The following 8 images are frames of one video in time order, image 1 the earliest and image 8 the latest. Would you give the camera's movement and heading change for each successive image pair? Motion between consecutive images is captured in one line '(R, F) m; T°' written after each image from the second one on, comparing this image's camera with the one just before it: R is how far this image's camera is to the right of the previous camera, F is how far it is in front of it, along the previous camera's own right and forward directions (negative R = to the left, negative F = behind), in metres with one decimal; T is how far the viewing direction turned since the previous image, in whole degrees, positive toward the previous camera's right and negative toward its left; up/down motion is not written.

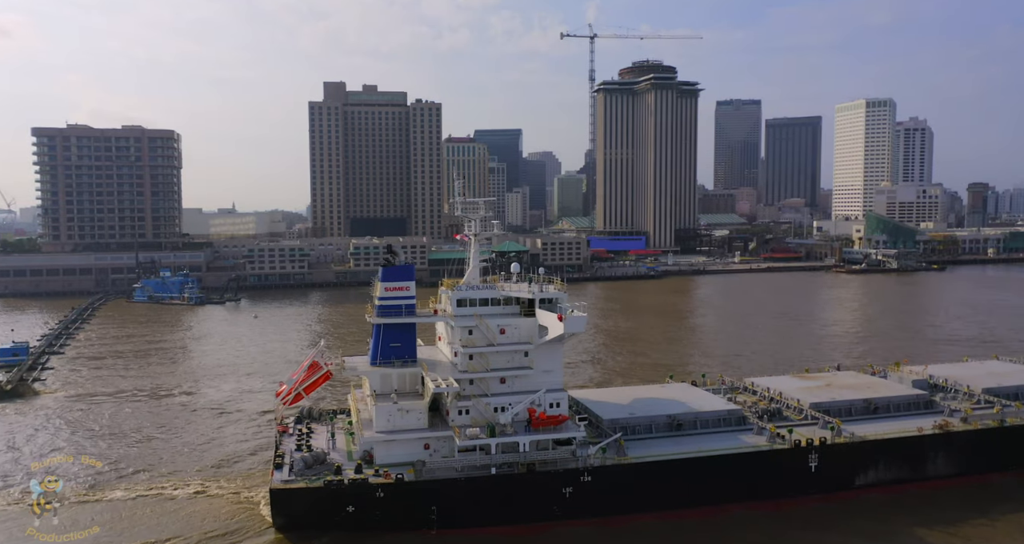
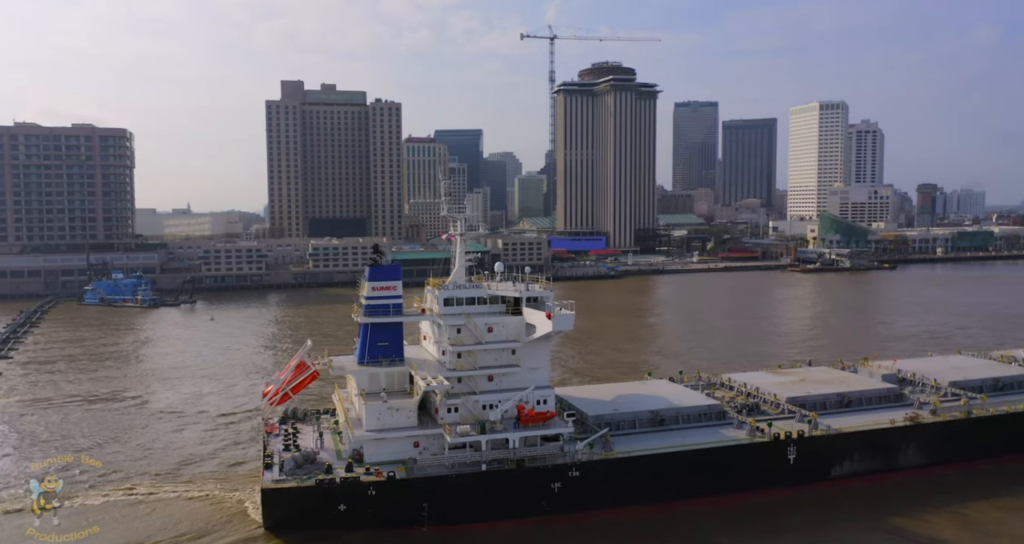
(-0.3, -0.1) m; +3°
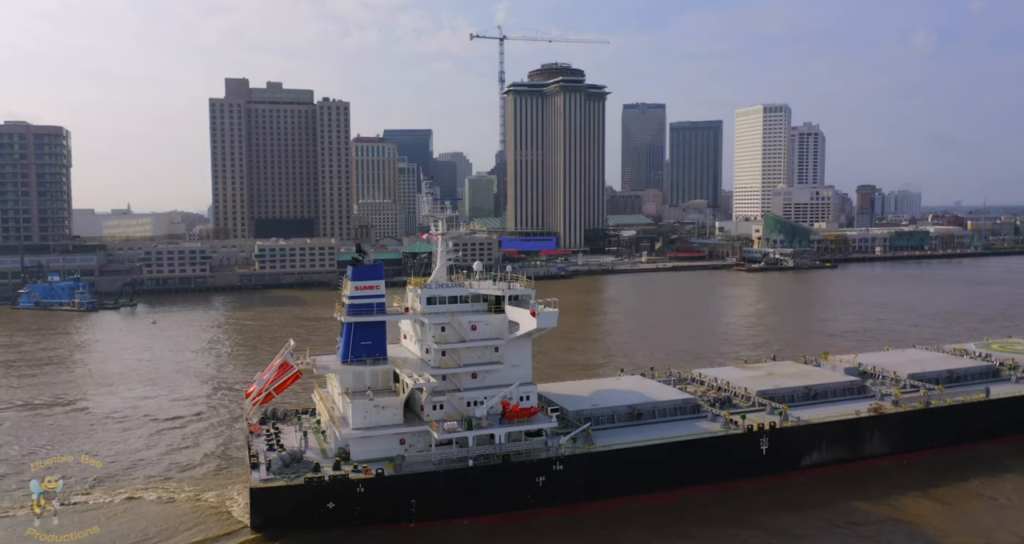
(-0.4, -0.2) m; +3°
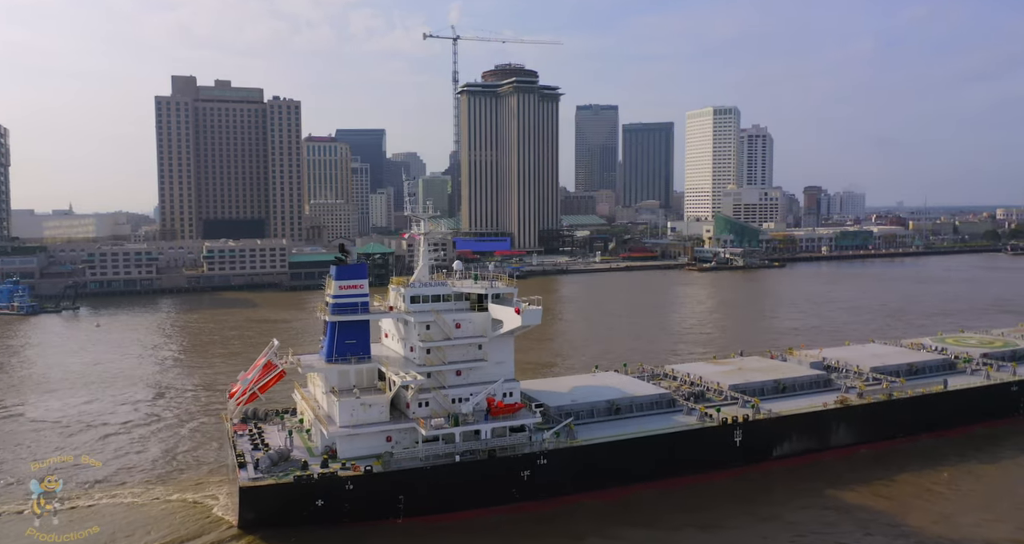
(-0.4, -0.2) m; +3°
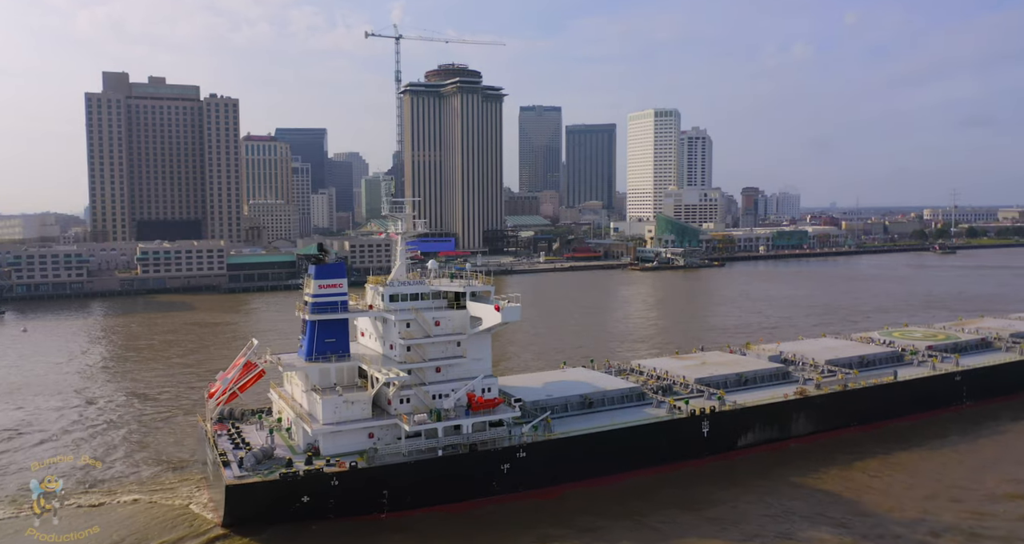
(-0.4, -0.3) m; +4°
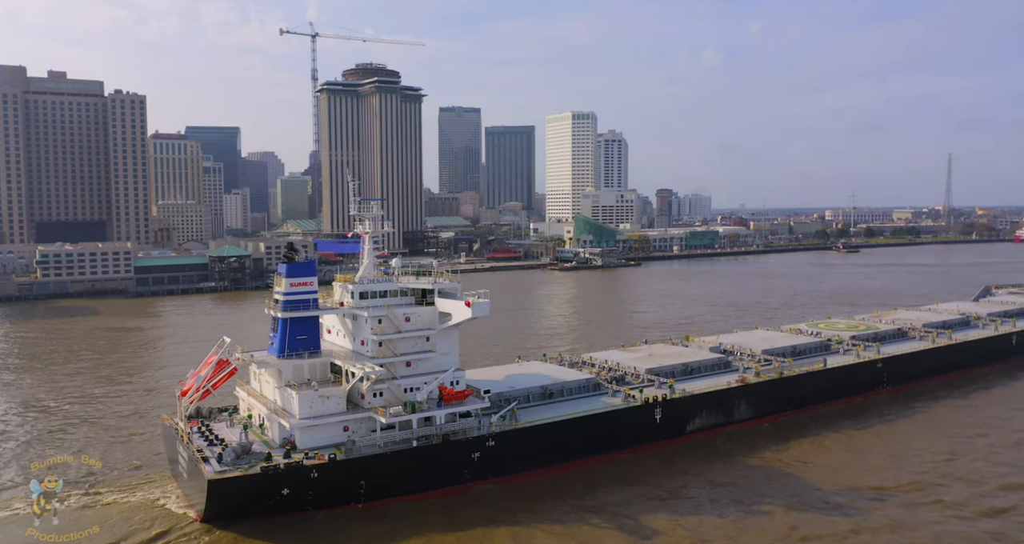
(-0.7, -0.5) m; +6°
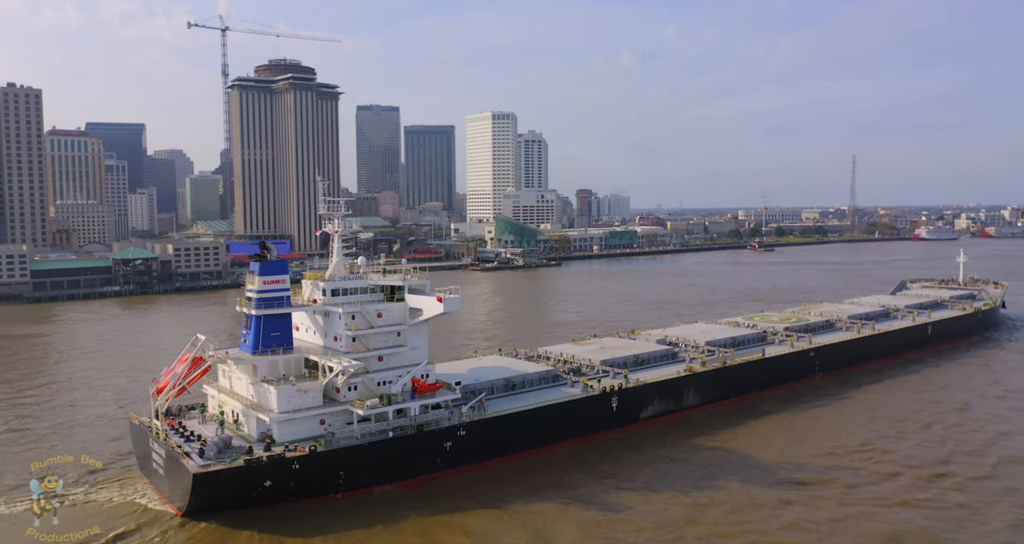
(-0.7, -0.6) m; +5°
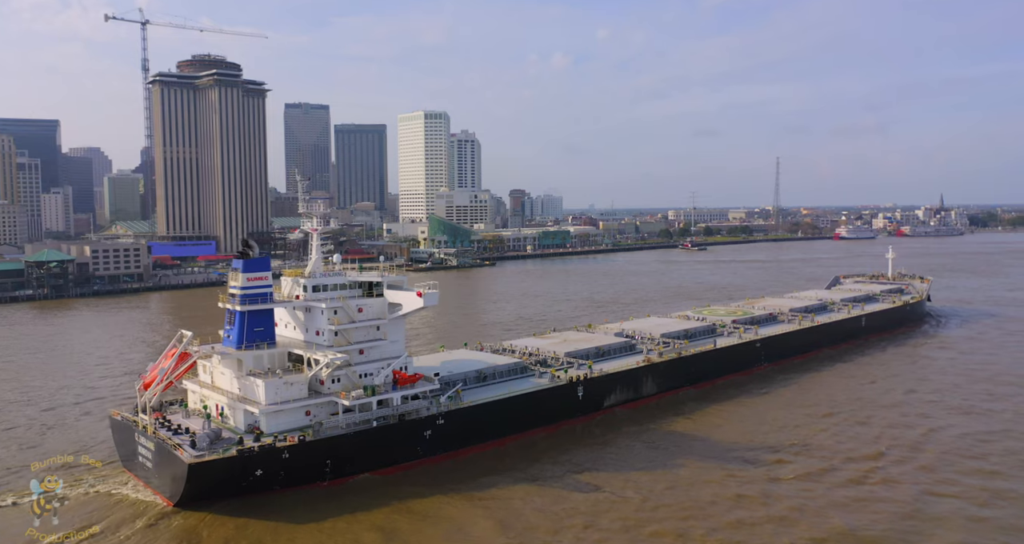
(-0.6, -0.7) m; +4°
